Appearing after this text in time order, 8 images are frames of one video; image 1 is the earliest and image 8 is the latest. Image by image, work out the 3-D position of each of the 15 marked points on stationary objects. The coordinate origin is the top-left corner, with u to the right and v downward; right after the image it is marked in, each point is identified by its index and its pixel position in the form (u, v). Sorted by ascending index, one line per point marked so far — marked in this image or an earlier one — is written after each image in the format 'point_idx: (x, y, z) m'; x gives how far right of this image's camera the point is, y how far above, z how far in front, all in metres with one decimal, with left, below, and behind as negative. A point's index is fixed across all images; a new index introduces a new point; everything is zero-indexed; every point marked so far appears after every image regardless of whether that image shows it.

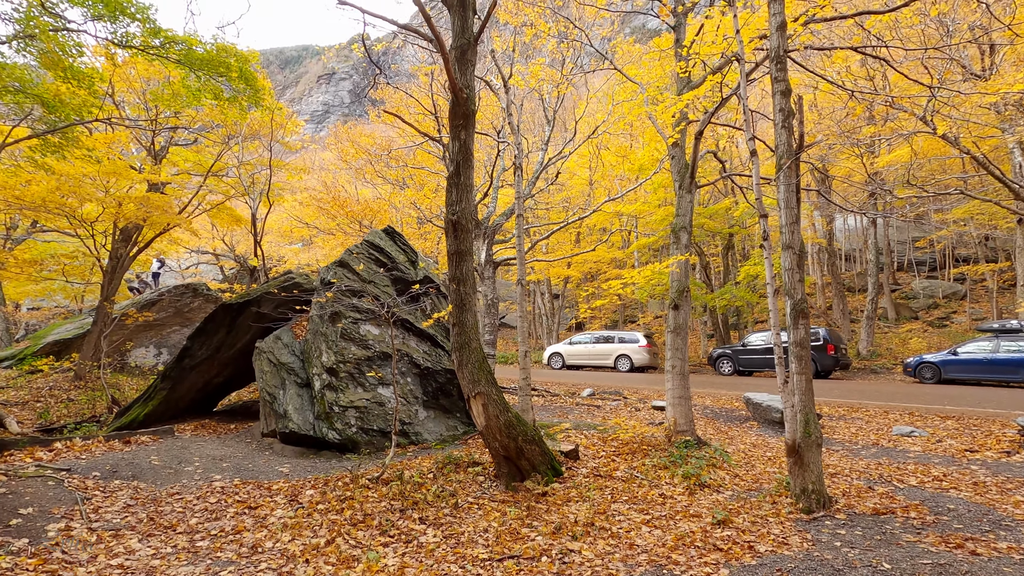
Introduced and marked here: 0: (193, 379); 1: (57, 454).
0: (-5.3, -1.5, +9.1) m
1: (-5.1, -1.9, +6.1) m
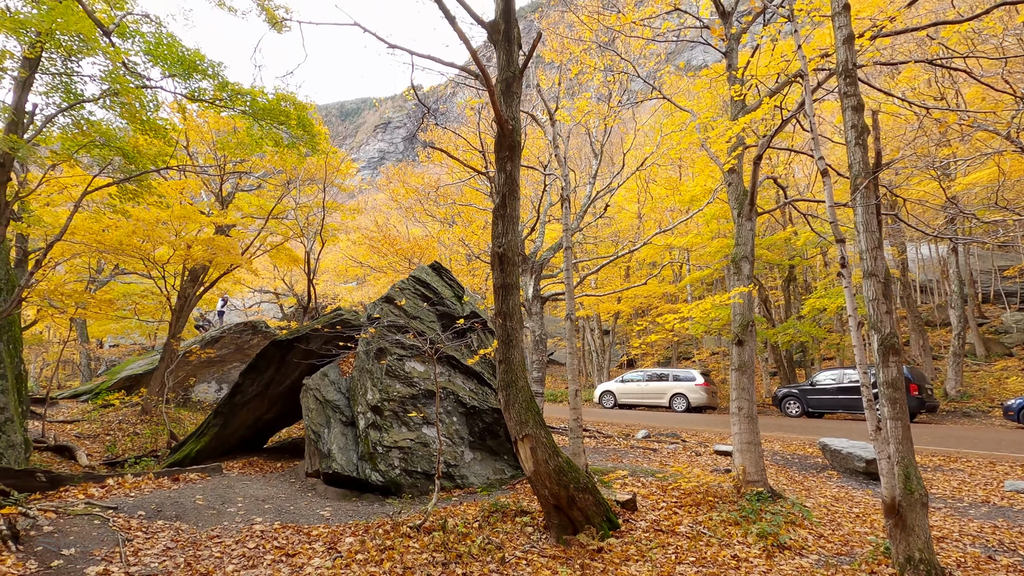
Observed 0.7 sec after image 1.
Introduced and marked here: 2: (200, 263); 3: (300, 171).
0: (-4.5, -2.1, +9.1) m
1: (-4.5, -2.3, +6.1) m
2: (-7.2, +0.6, +12.7) m
3: (-5.5, +3.0, +14.3) m
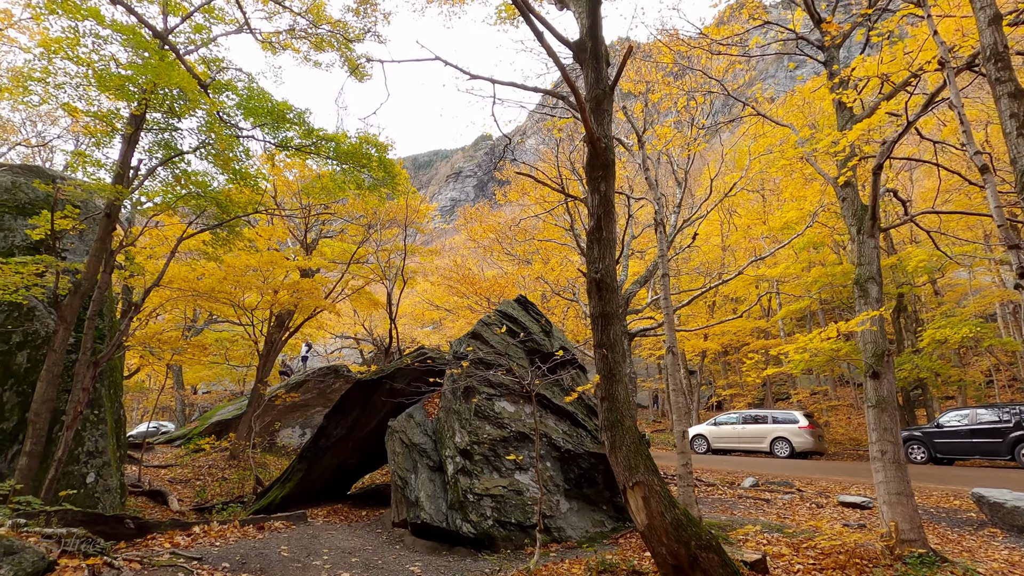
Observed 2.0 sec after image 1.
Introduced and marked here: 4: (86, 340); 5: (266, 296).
0: (-3.0, -2.8, +8.9) m
1: (-3.4, -2.7, +5.9) m
2: (-5.4, -0.5, +13.0) m
3: (-3.5, +1.9, +14.5) m
4: (-6.1, -0.8, +7.9) m
5: (-5.5, -0.2, +12.2) m
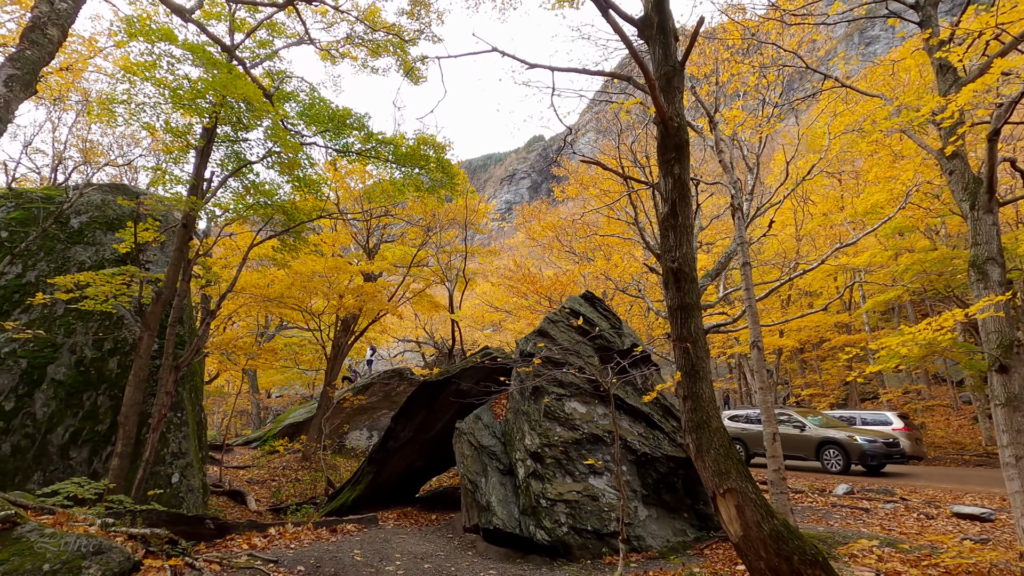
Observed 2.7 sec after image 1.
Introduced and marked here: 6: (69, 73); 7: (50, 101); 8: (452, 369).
0: (-1.9, -2.8, +8.9) m
1: (-2.6, -2.7, +5.9) m
2: (-3.9, -0.6, +13.2) m
3: (-1.9, +1.9, +14.5) m
4: (-5.1, -0.9, +8.2) m
5: (-4.1, -0.3, +12.4) m
6: (-9.0, +4.4, +11.2) m
7: (-10.5, +4.2, +12.5) m
8: (-1.0, -1.3, +8.9) m
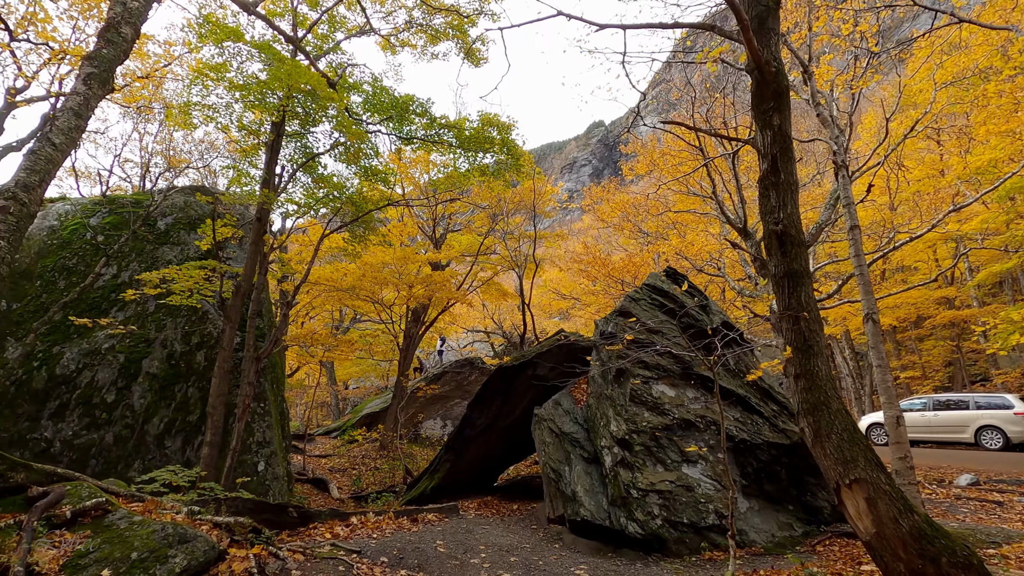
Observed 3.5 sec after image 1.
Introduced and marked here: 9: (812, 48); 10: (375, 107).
0: (-0.6, -2.6, +8.7) m
1: (-1.7, -2.6, +5.8) m
2: (-2.2, -0.3, +13.2) m
3: (-0.2, +2.2, +14.3) m
4: (-4.0, -0.8, +8.3) m
5: (-2.5, -0.1, +12.4) m
6: (-7.7, +4.4, +11.8) m
7: (-9.0, +4.2, +13.2) m
8: (+0.2, -1.0, +8.6) m
9: (+5.1, +4.1, +9.3) m
10: (-2.5, +3.3, +9.8) m
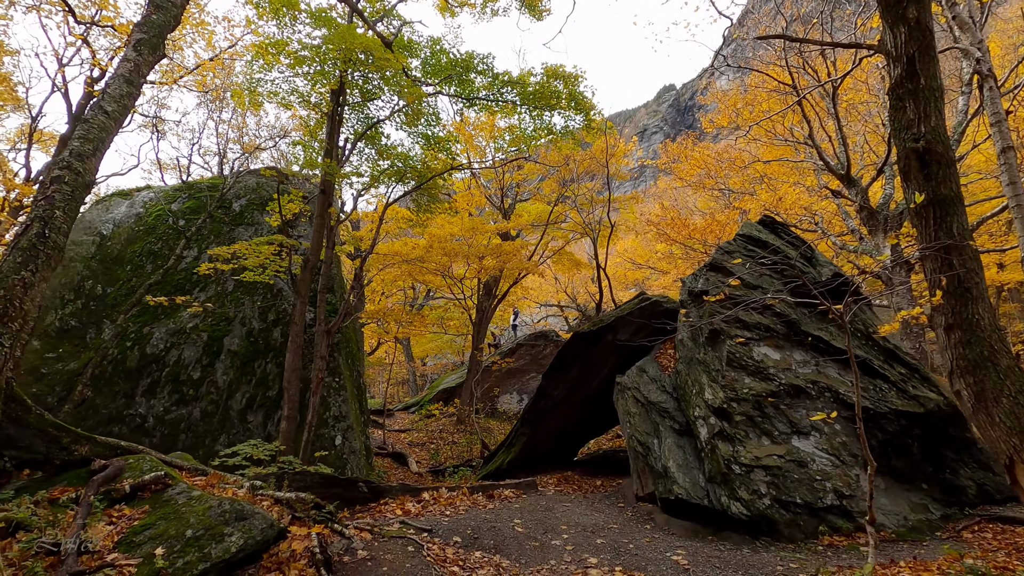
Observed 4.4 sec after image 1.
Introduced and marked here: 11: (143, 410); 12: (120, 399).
0: (+0.6, -2.0, +8.3) m
1: (-0.9, -2.2, +5.6) m
2: (-0.5, +0.3, +12.8) m
3: (+1.5, +3.0, +13.5) m
4: (-2.9, -0.4, +8.3) m
5: (-0.9, +0.6, +12.1) m
6: (-6.4, +4.8, +11.9) m
7: (-7.5, +4.6, +13.5) m
8: (+1.3, -0.5, +8.0) m
9: (+6.0, +4.9, +7.9) m
10: (-1.4, +3.8, +9.4) m
11: (-5.6, -1.9, +8.4) m
12: (-6.1, -1.7, +8.5) m
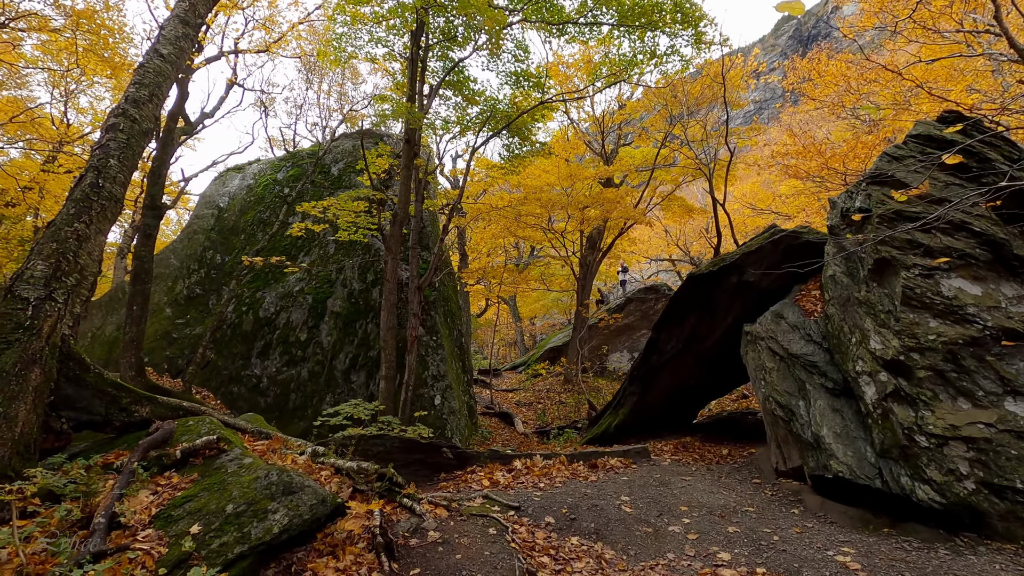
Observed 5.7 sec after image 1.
0: (+2.0, -1.3, +7.3) m
1: (+0.1, -1.7, +5.0) m
2: (+1.8, +1.4, +11.8) m
3: (+3.7, +4.2, +12.0) m
4: (-1.4, +0.3, +7.9) m
5: (+1.2, +1.6, +11.2) m
6: (-4.4, +5.5, +11.9) m
7: (-5.1, +5.5, +13.7) m
8: (+2.6, +0.3, +6.8) m
9: (+6.9, +5.8, +5.4) m
10: (+0.1, +4.6, +8.4) m
11: (-4.0, -1.3, +8.7) m
12: (-4.4, -1.2, +8.8) m
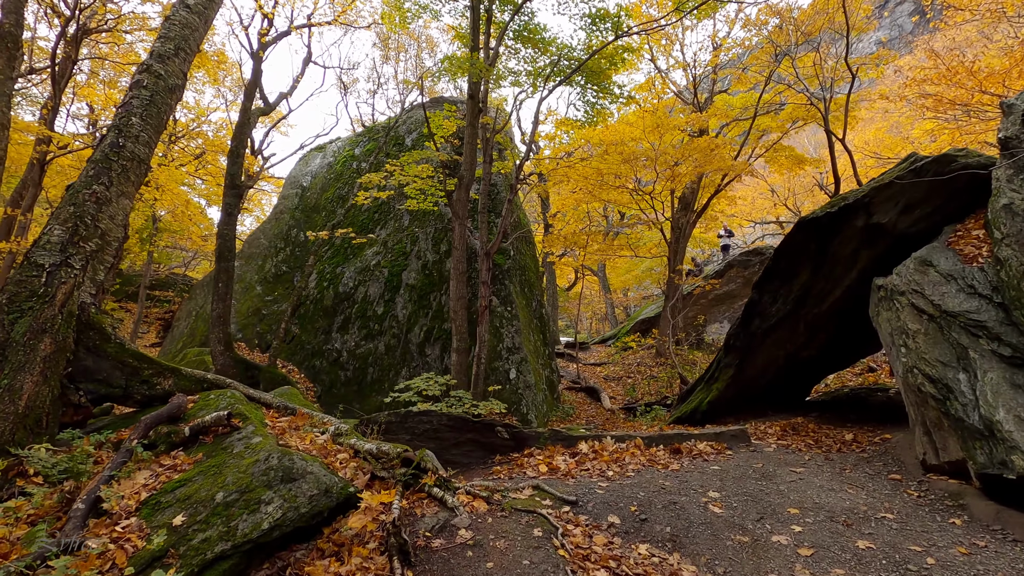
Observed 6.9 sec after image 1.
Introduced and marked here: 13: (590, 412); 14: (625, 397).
0: (+3.0, -0.8, +6.3) m
1: (+0.7, -1.3, +4.4) m
2: (+3.4, +2.1, +10.7) m
3: (+5.2, +4.9, +10.4) m
4: (-0.4, +0.7, +7.4) m
5: (+2.7, +2.2, +10.2) m
6: (-2.8, +6.1, +11.6) m
7: (-3.2, +6.1, +13.5) m
8: (+3.4, +0.8, +5.6) m
9: (+7.2, +6.3, +3.3) m
10: (+1.0, +5.1, +7.5) m
11: (-2.8, -0.9, +8.7) m
12: (-3.1, -0.8, +8.9) m
13: (+1.3, -2.0, +9.0) m
14: (+2.1, -2.1, +10.4) m
